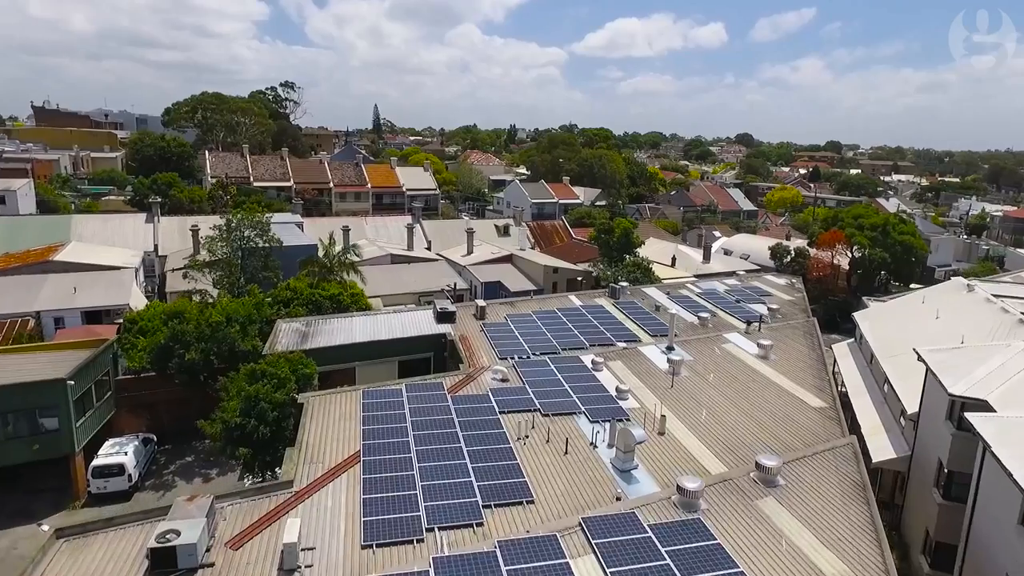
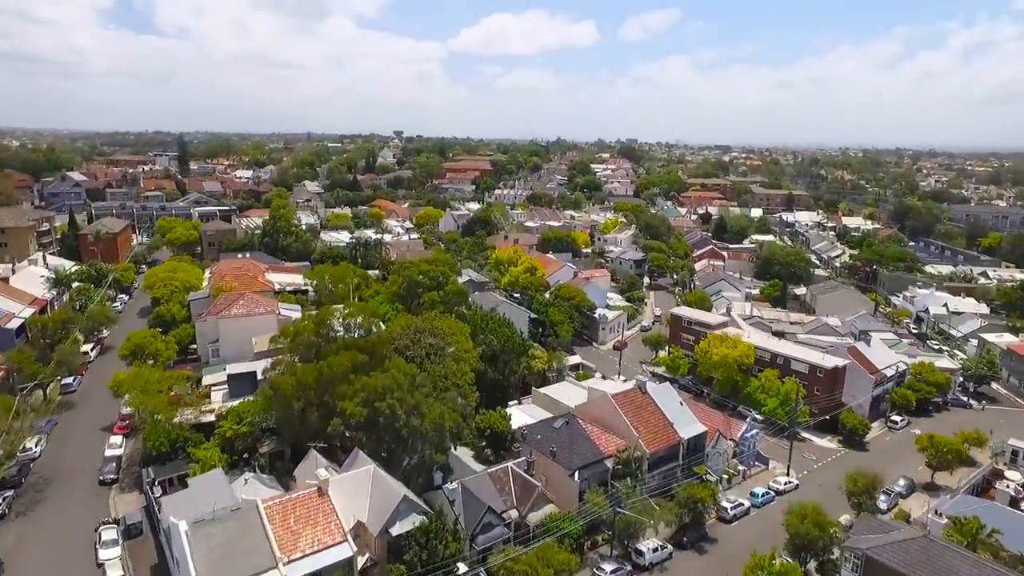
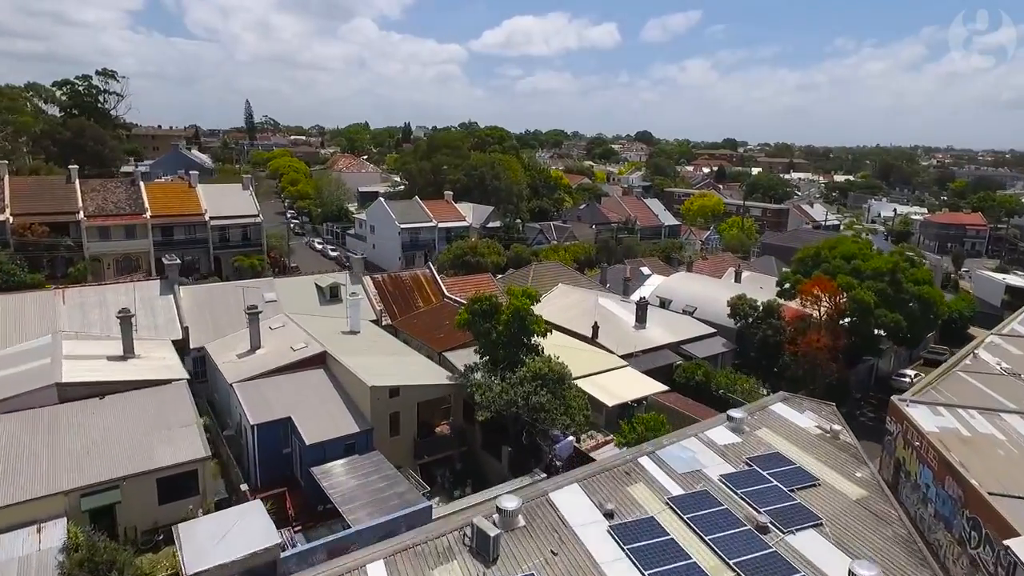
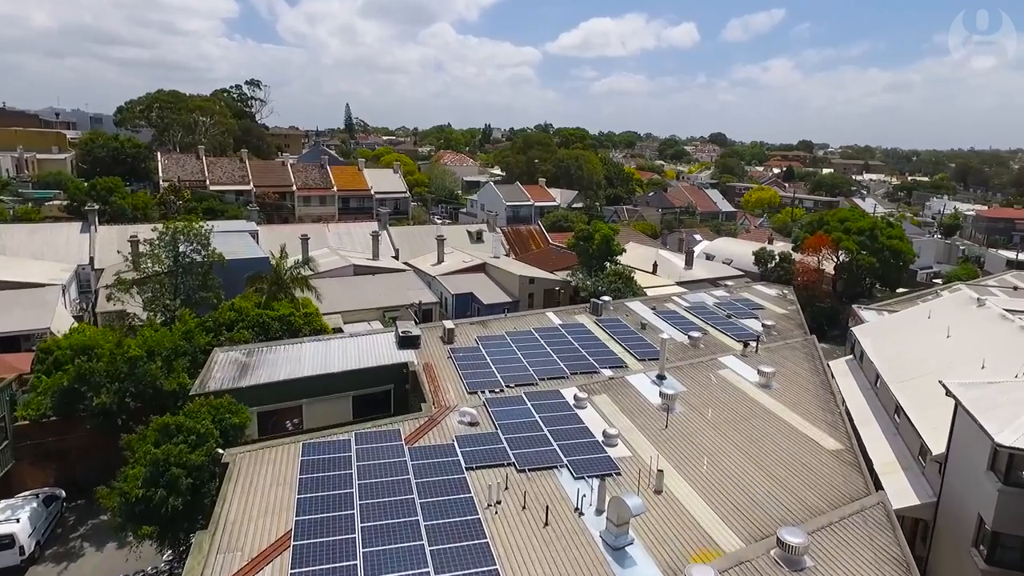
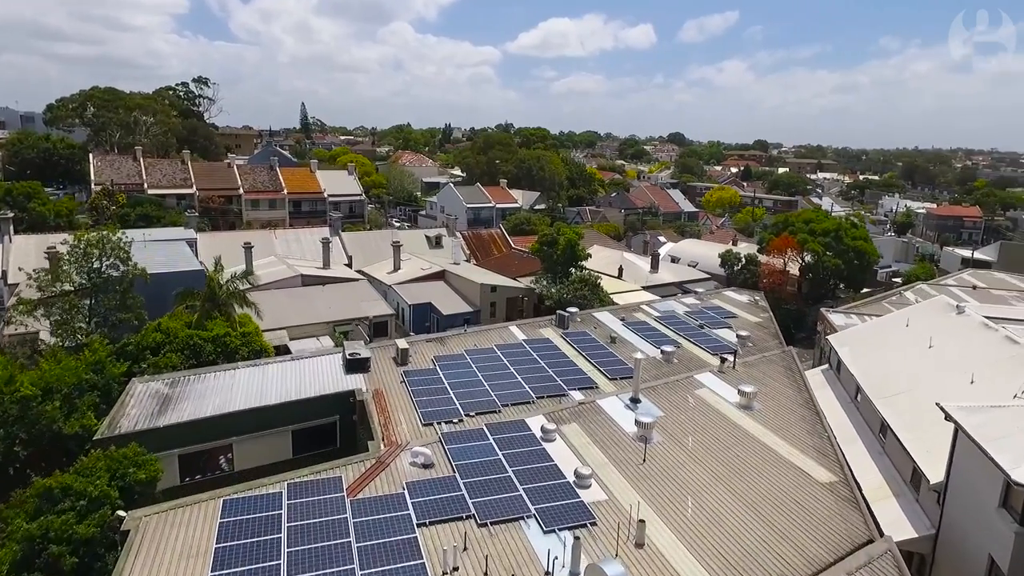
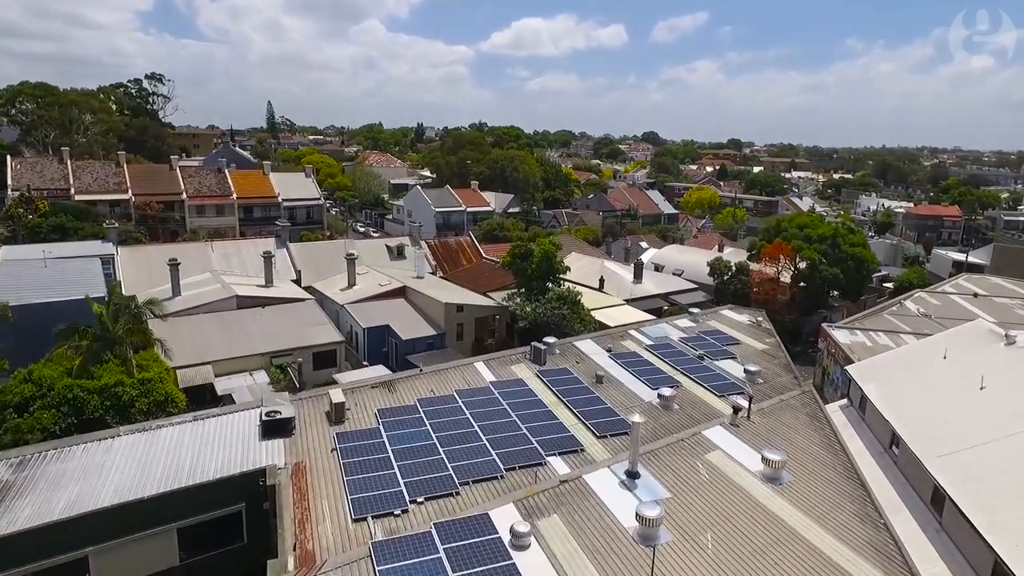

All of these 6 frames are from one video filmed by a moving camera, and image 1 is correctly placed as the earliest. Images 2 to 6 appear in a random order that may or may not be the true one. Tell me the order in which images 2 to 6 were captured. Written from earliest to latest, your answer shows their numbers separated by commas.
4, 5, 6, 3, 2
